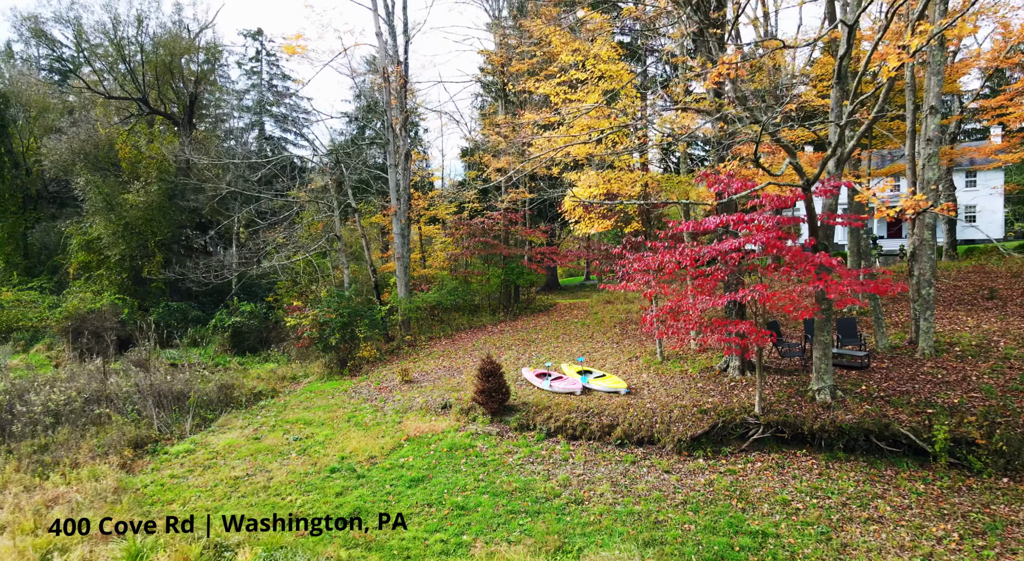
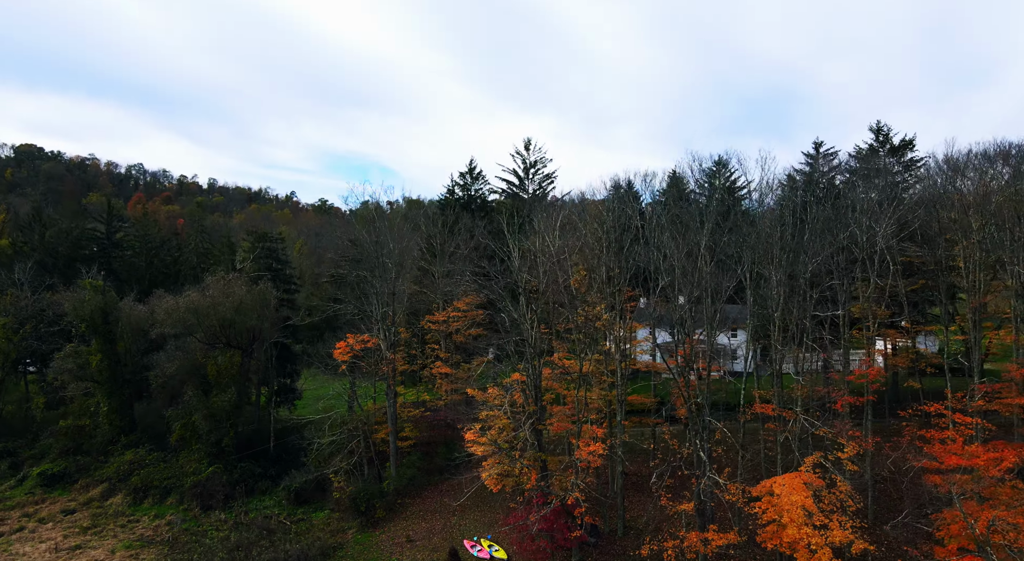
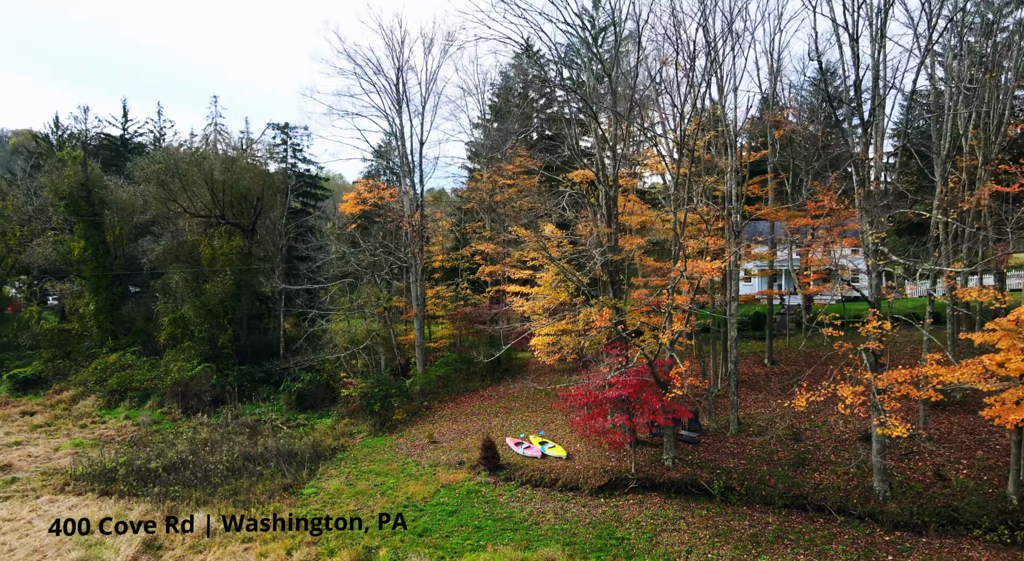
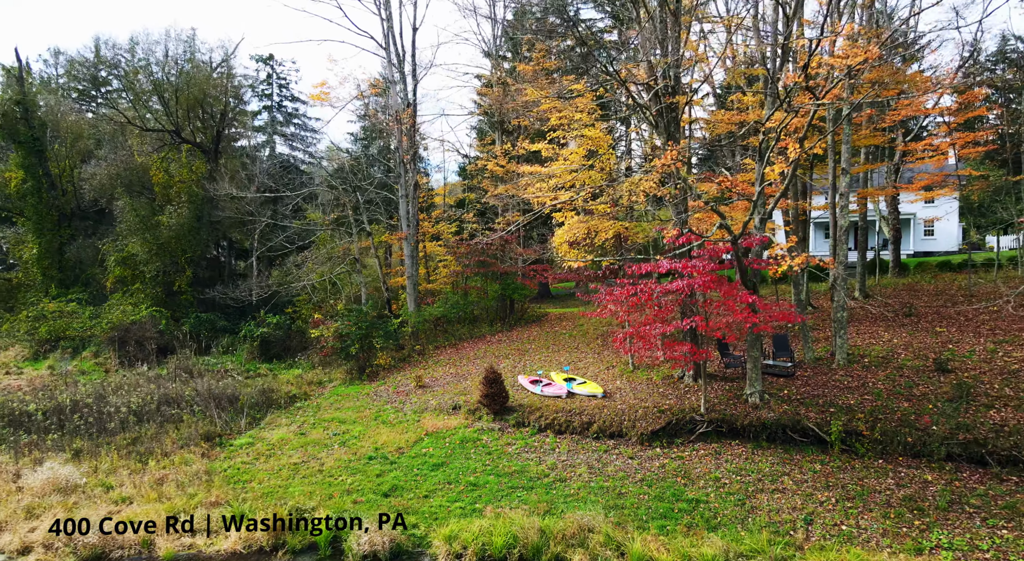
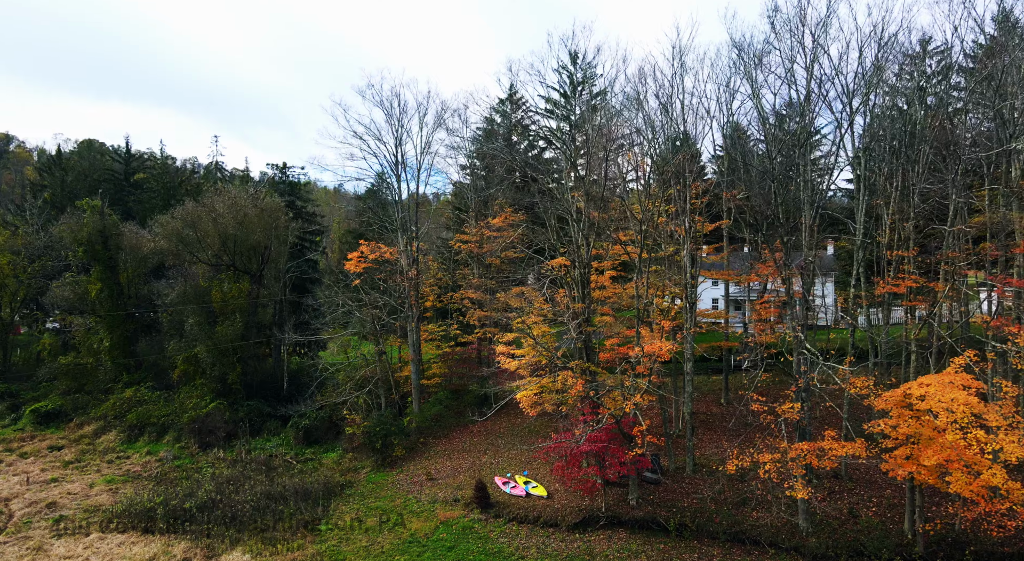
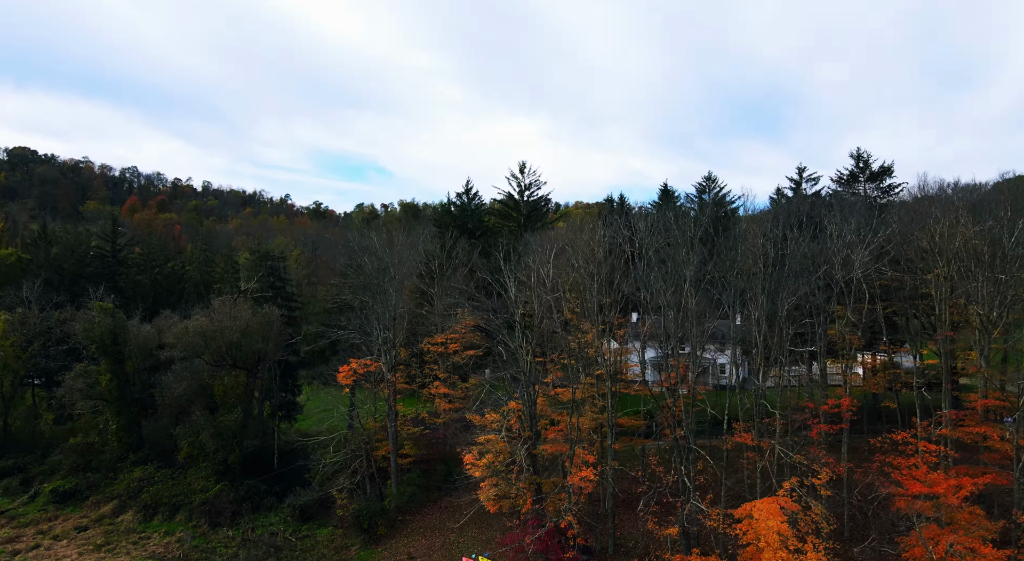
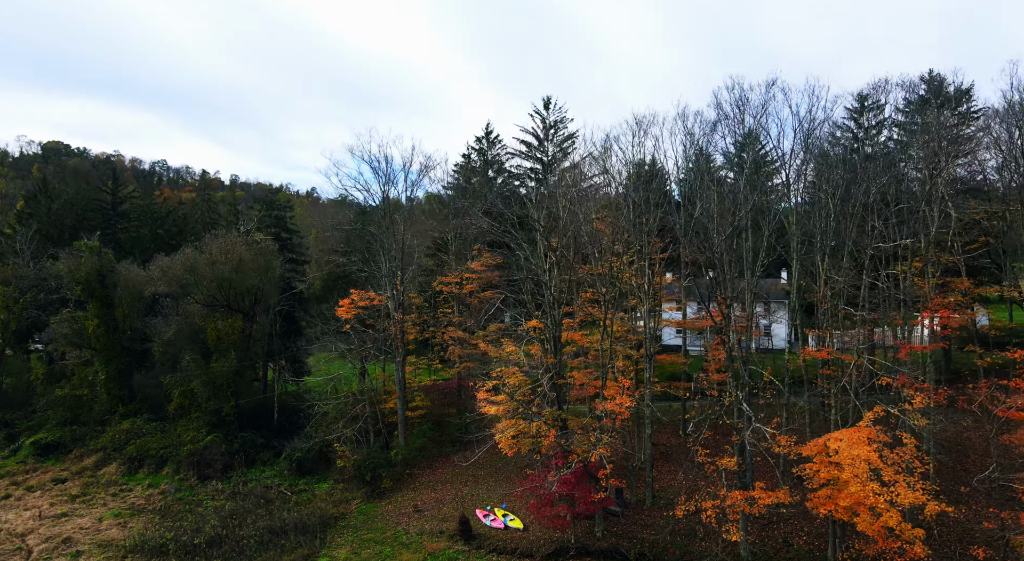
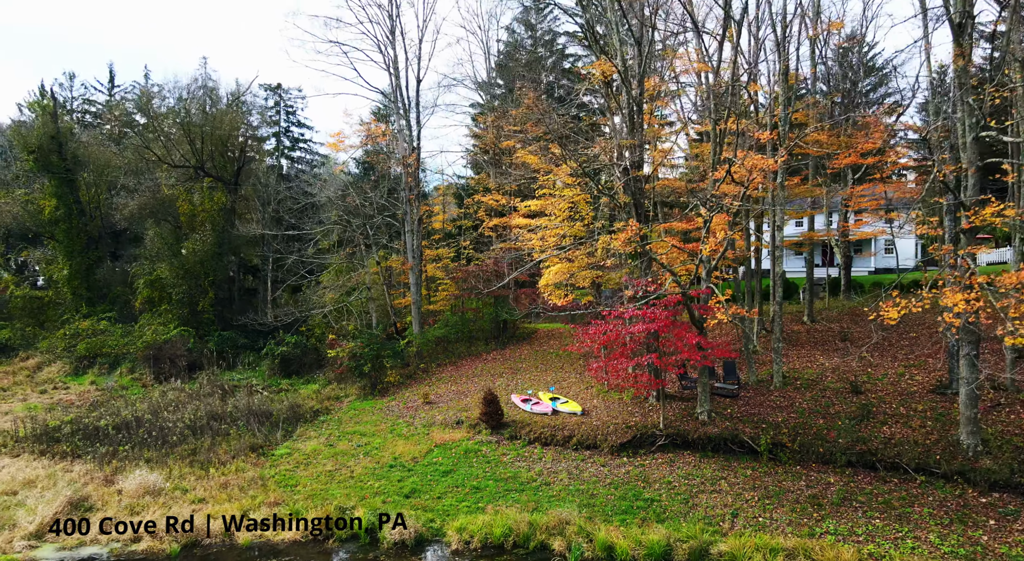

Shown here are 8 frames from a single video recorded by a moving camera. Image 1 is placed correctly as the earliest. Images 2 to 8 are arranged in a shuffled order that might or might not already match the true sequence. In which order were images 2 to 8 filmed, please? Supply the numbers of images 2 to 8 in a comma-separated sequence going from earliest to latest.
4, 8, 3, 5, 7, 2, 6
